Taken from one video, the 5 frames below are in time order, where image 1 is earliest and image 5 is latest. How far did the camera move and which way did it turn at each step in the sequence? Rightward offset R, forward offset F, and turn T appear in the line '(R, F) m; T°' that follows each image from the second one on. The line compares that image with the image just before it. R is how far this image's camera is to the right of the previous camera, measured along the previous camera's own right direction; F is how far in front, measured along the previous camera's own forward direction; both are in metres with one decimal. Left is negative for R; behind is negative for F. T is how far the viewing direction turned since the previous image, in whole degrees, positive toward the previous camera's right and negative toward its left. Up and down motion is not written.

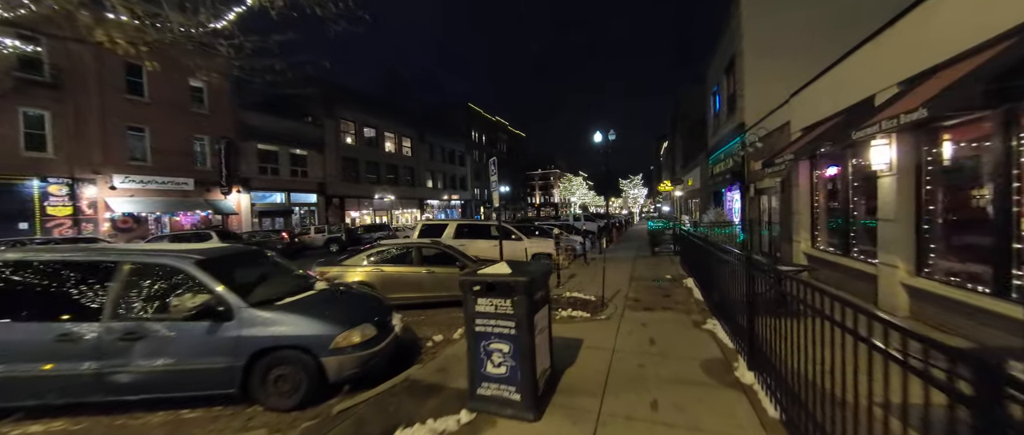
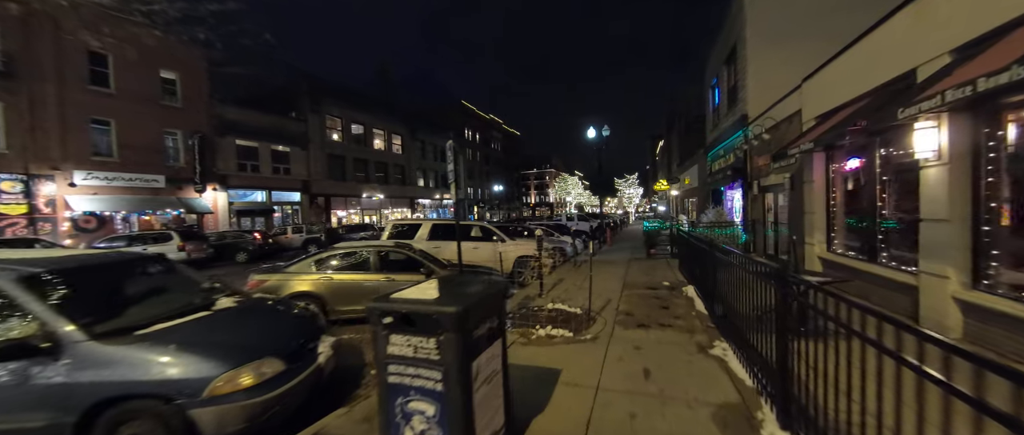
(+0.5, +1.1) m; +1°
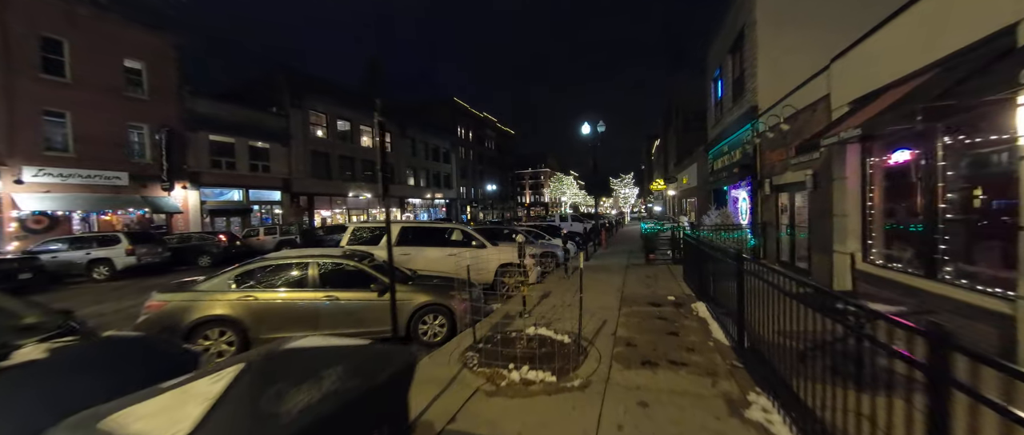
(+0.4, +1.3) m; +1°
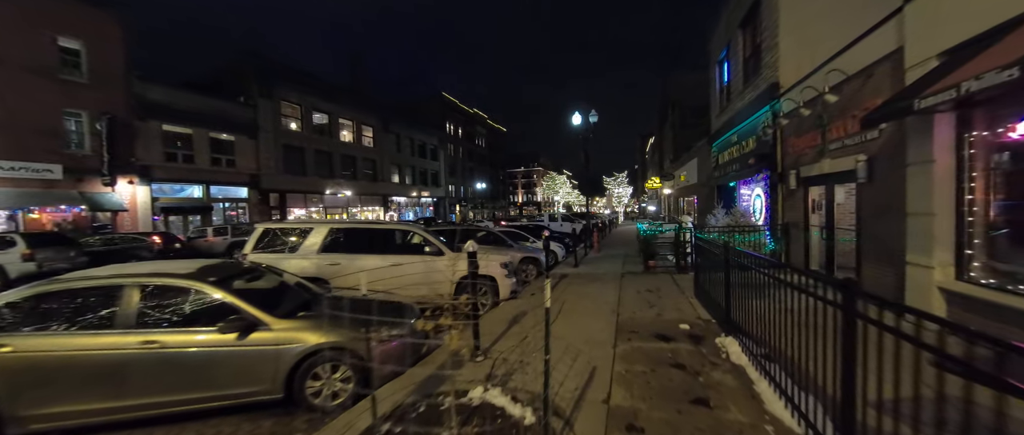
(+0.6, +1.9) m; +1°
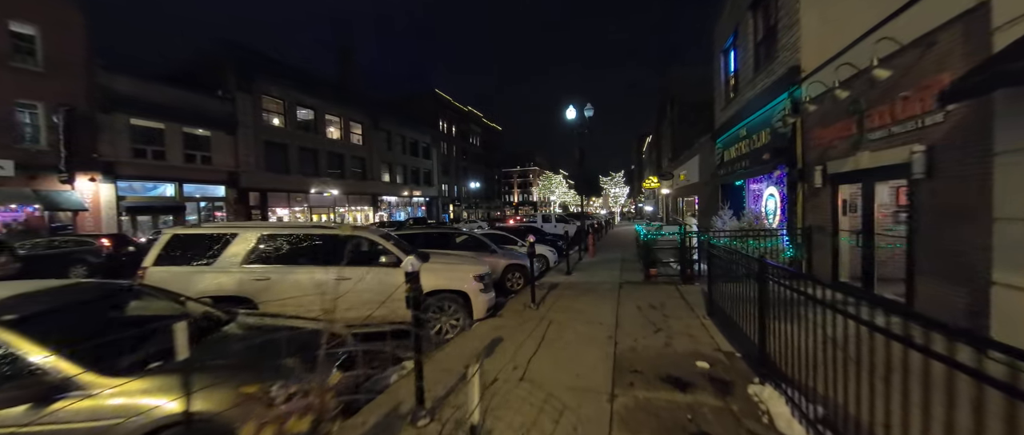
(+0.4, +1.2) m; +1°
